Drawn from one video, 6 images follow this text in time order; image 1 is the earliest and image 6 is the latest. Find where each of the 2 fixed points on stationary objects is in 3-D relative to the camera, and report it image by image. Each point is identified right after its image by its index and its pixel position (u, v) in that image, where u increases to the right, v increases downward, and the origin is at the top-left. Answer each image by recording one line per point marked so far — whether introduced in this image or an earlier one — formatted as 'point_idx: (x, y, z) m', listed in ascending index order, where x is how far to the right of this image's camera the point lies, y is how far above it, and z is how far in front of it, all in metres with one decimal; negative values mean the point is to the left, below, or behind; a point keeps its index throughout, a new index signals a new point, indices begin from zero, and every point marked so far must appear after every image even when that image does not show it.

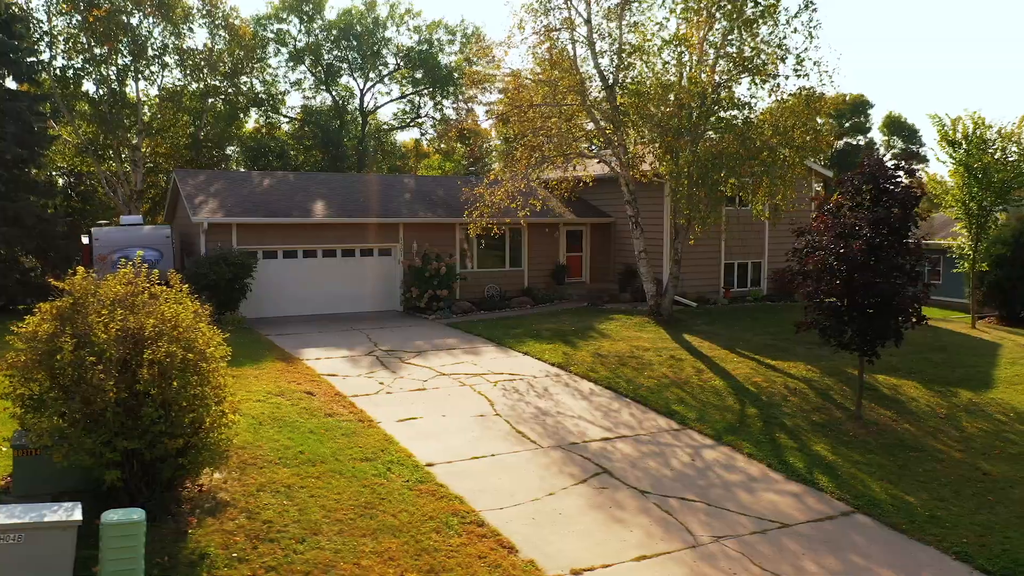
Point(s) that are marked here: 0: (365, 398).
0: (-1.9, -1.4, +9.1) m
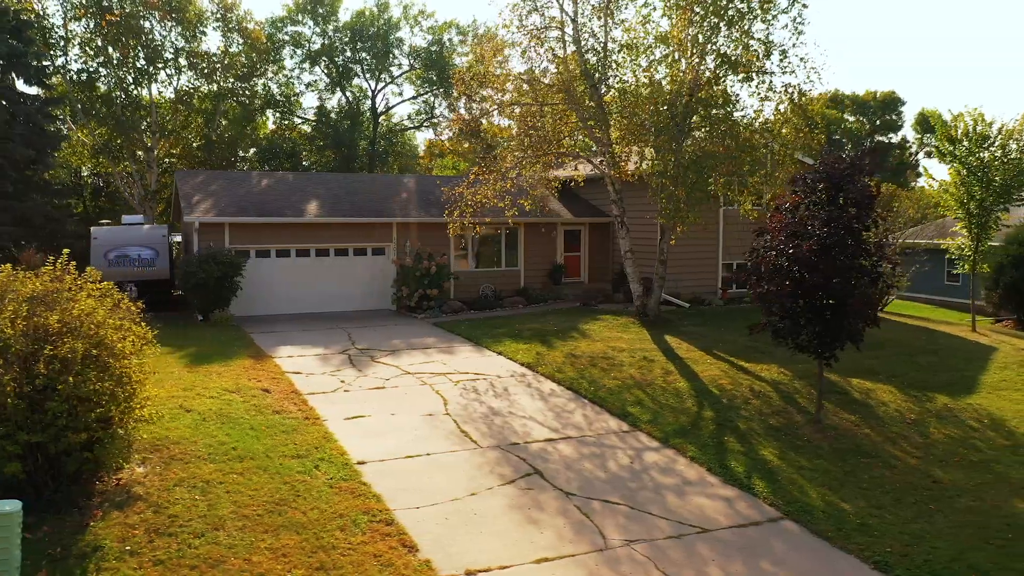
0: (-2.4, -1.4, +9.2) m
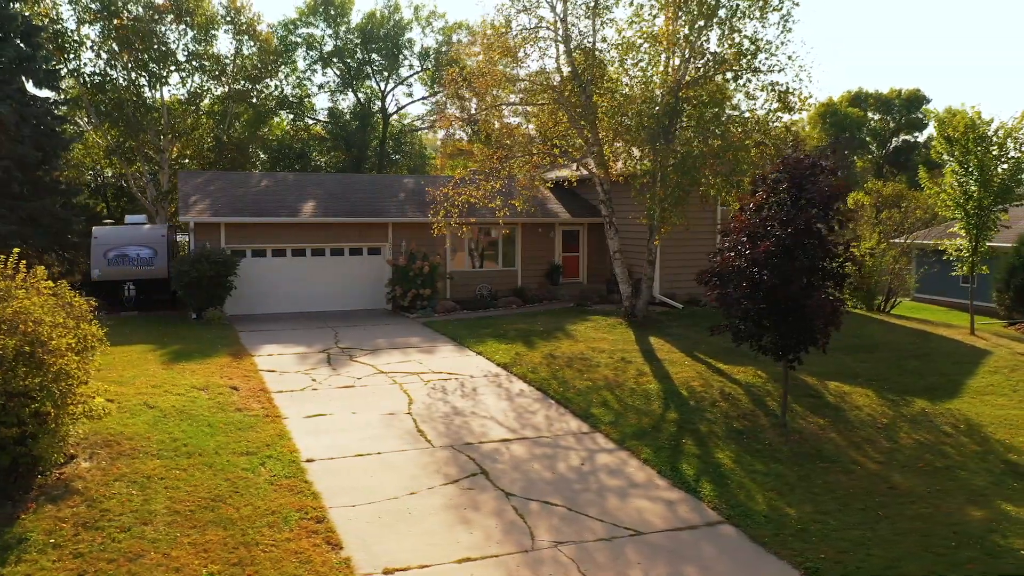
0: (-2.9, -1.4, +9.3) m
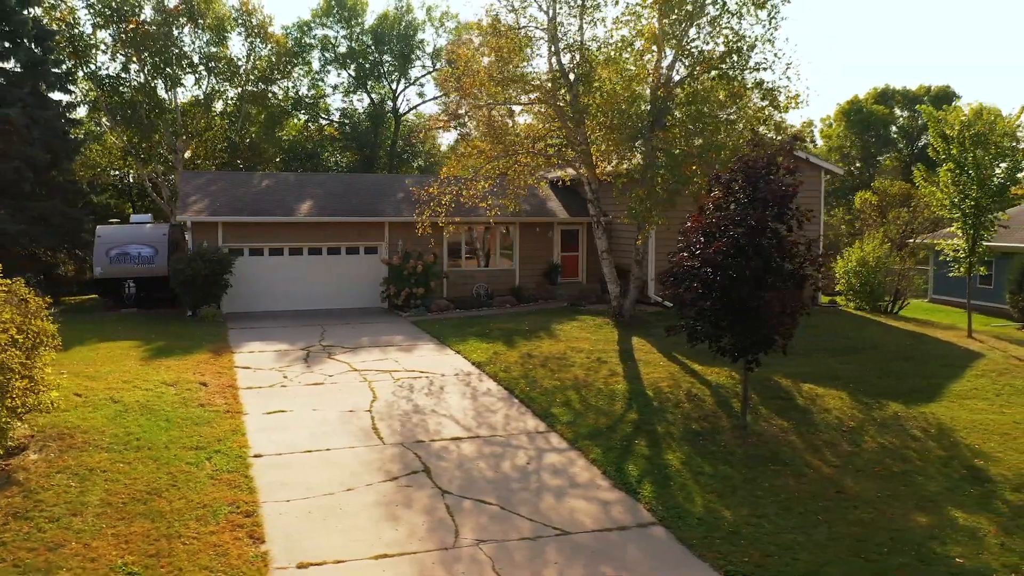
0: (-3.3, -1.3, +9.4) m
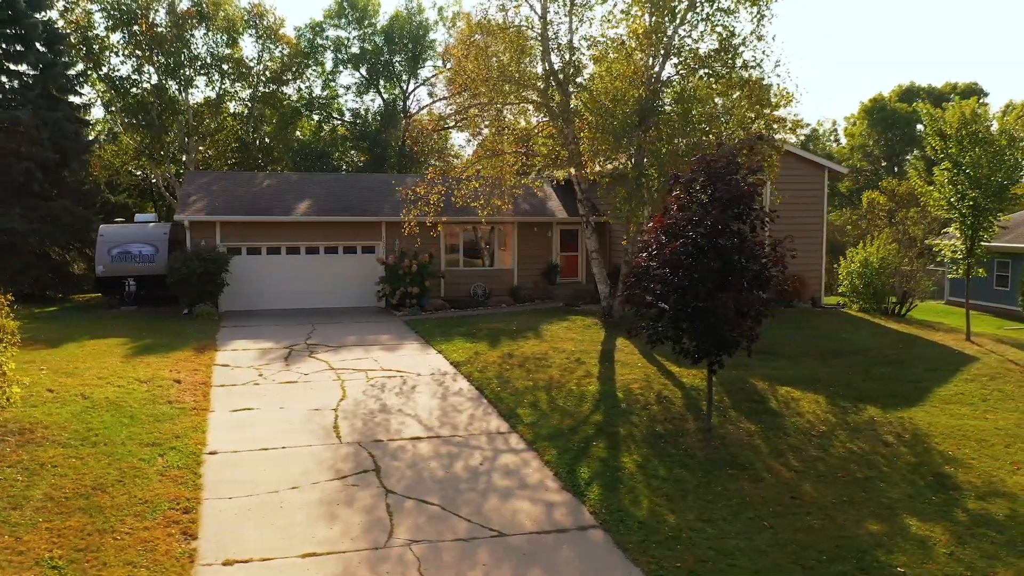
0: (-3.7, -1.3, +9.5) m
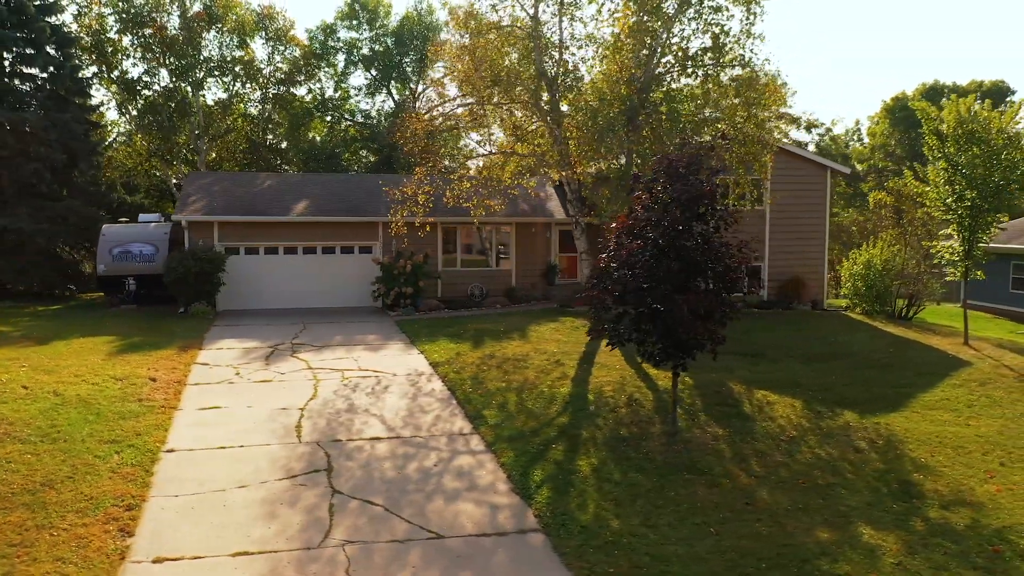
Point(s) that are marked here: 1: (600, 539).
0: (-4.1, -1.3, +9.6) m
1: (+0.7, -2.1, +6.0) m
